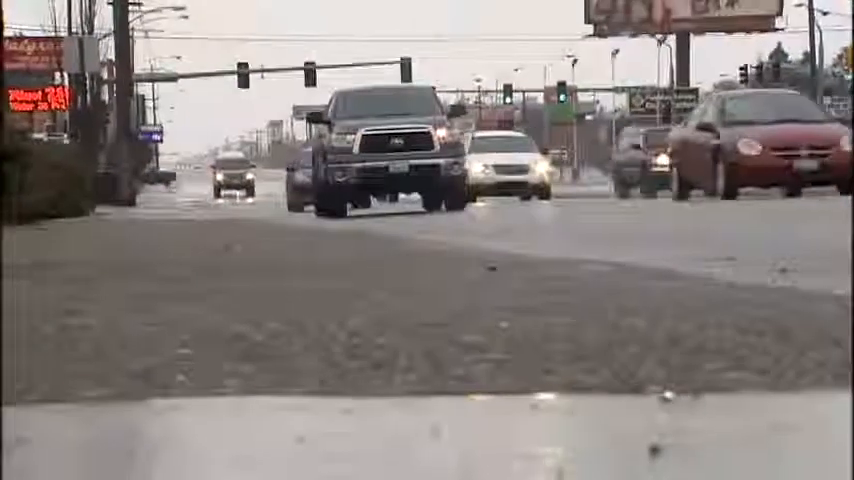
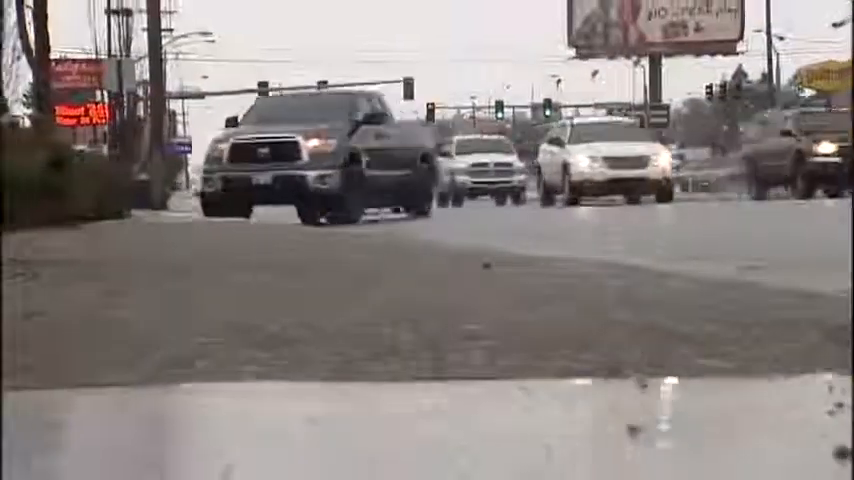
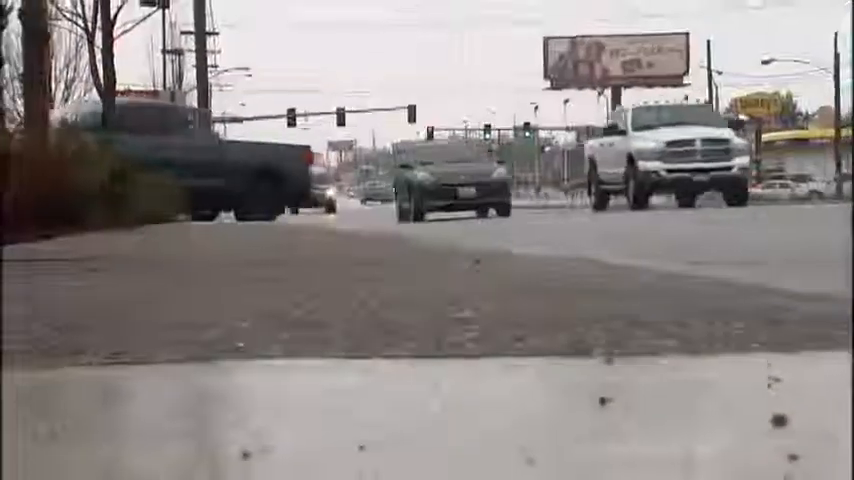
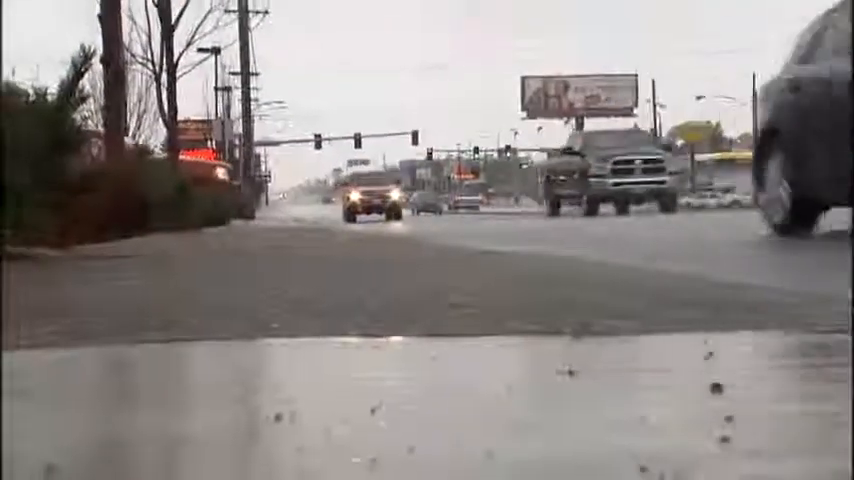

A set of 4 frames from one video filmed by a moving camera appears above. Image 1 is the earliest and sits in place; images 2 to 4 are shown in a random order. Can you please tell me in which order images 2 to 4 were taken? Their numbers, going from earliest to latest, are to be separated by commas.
2, 3, 4
